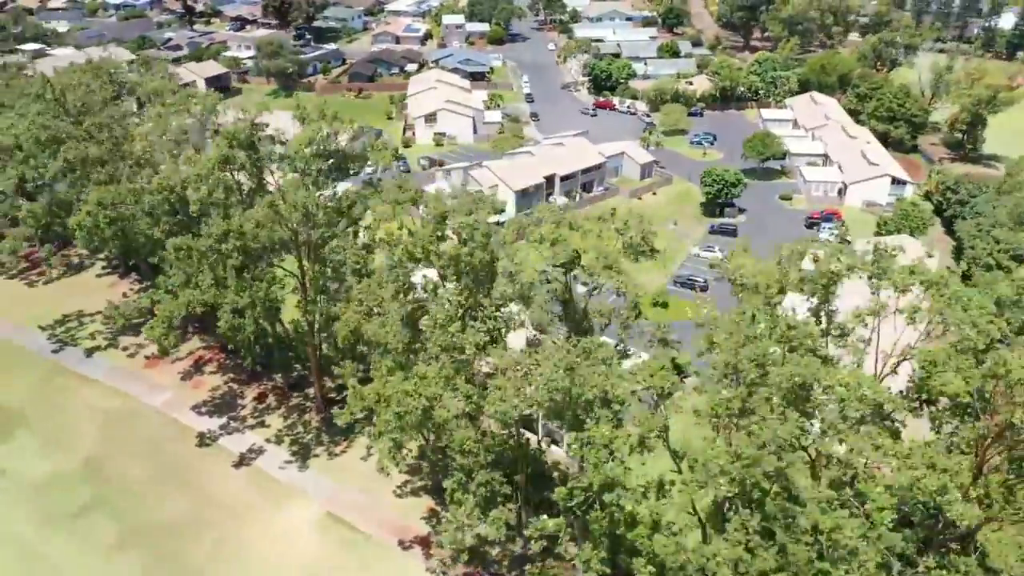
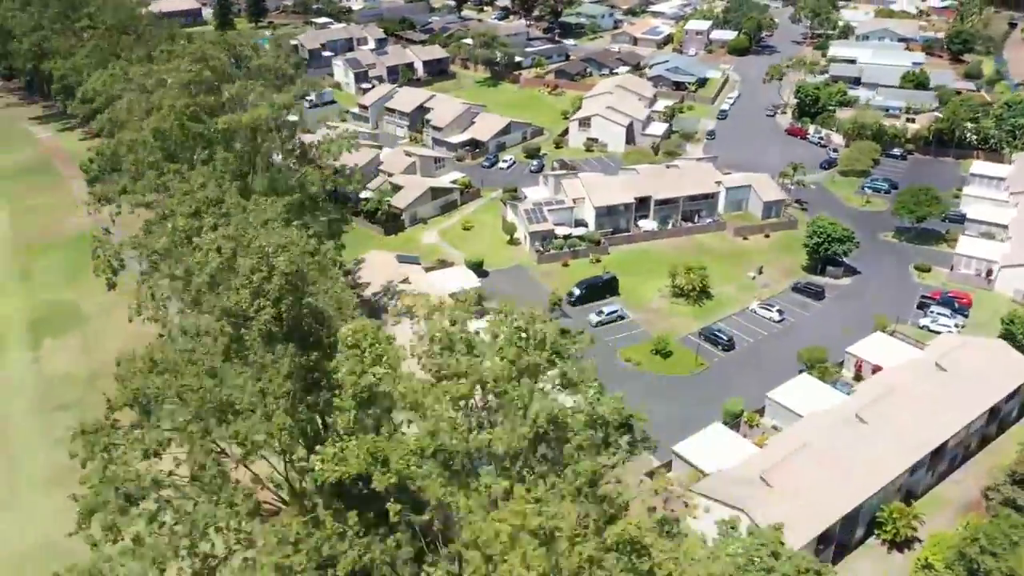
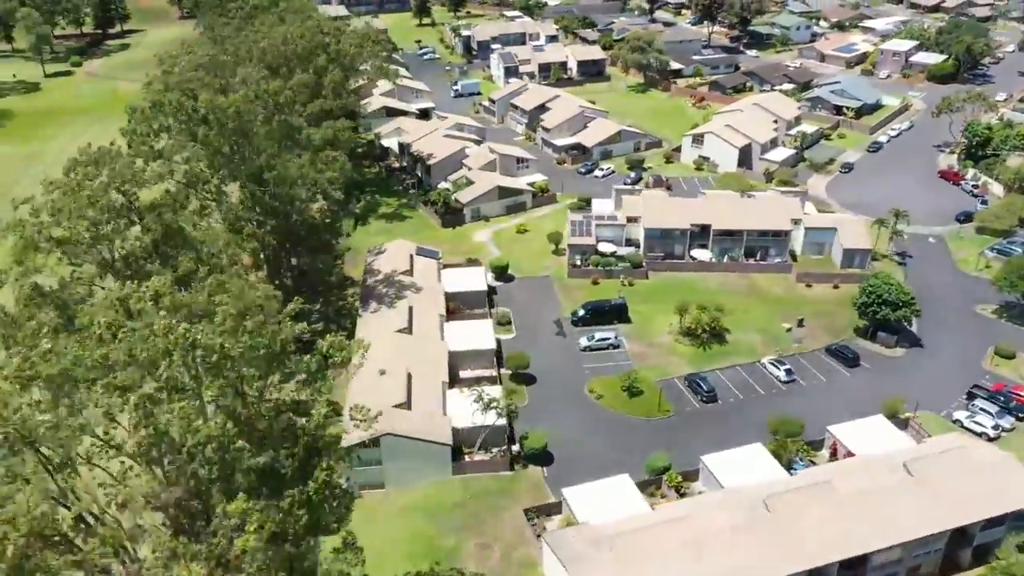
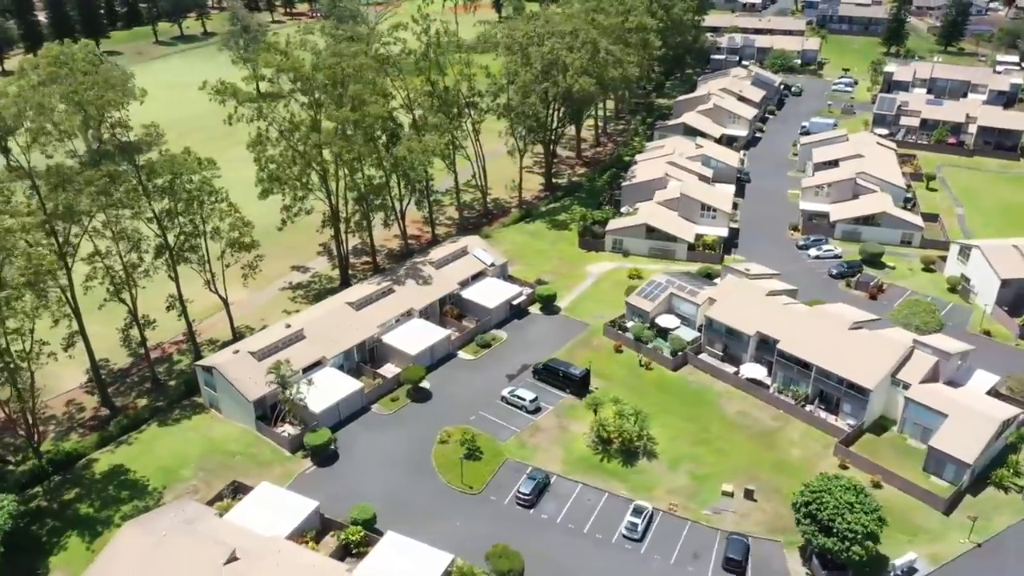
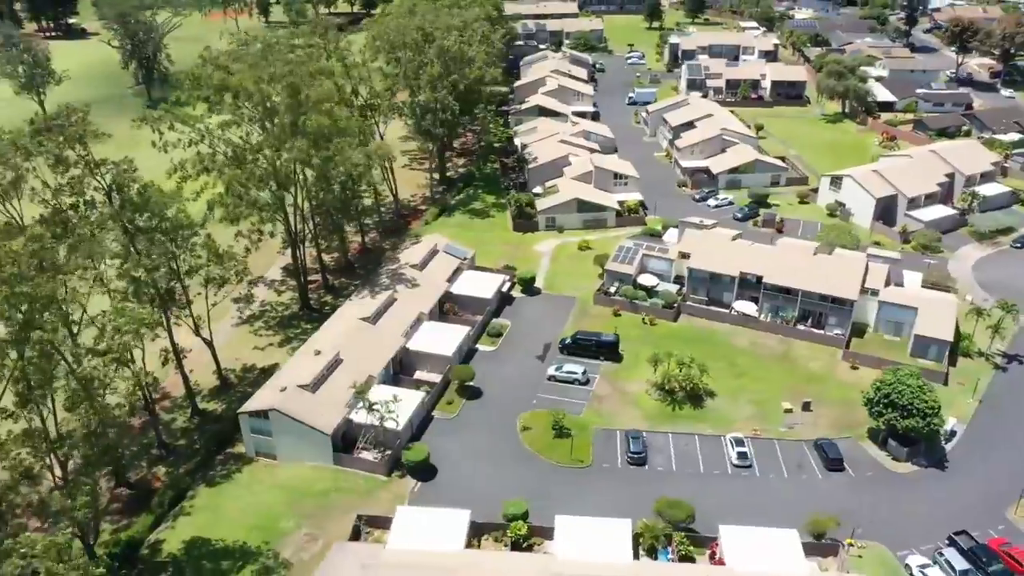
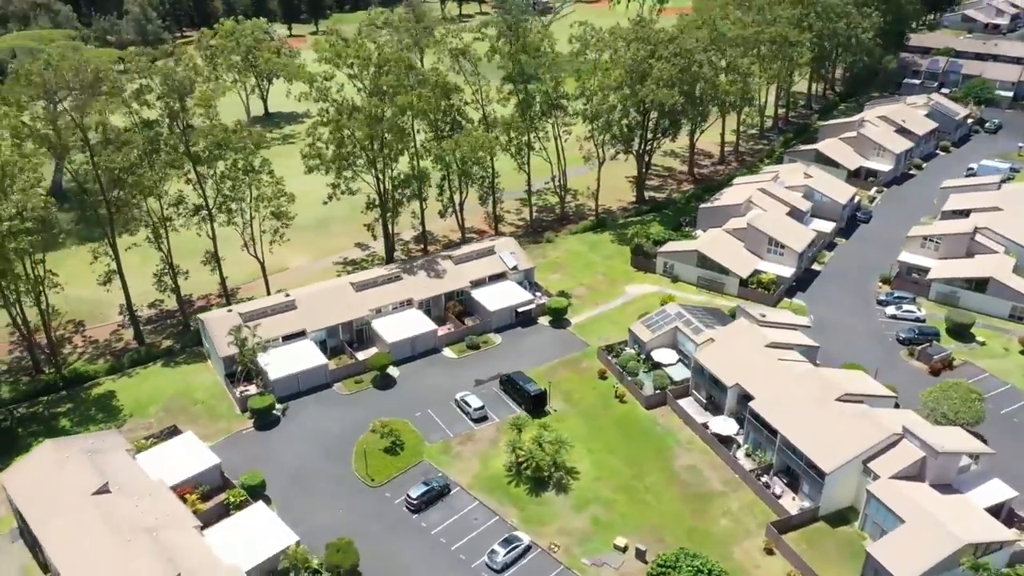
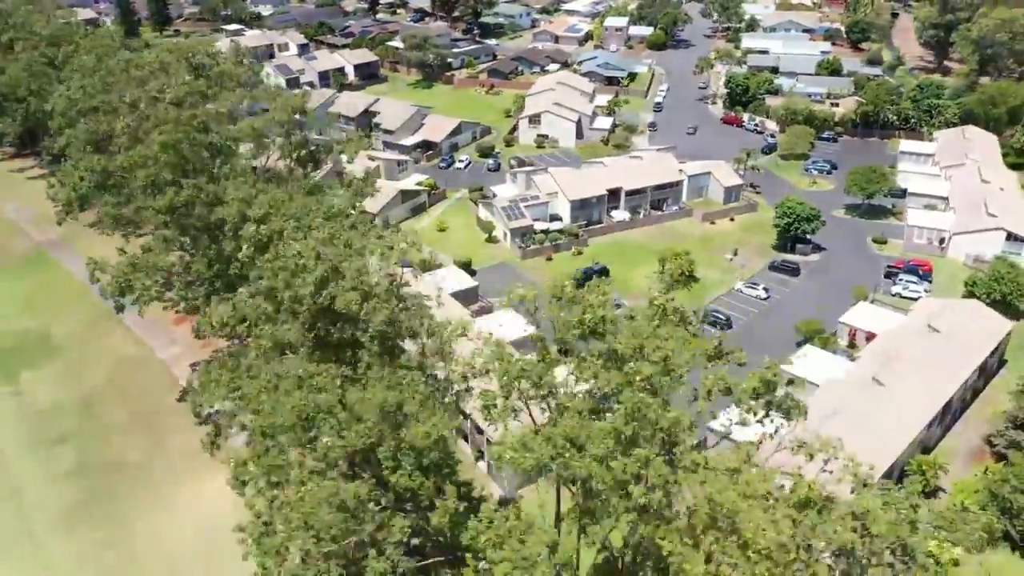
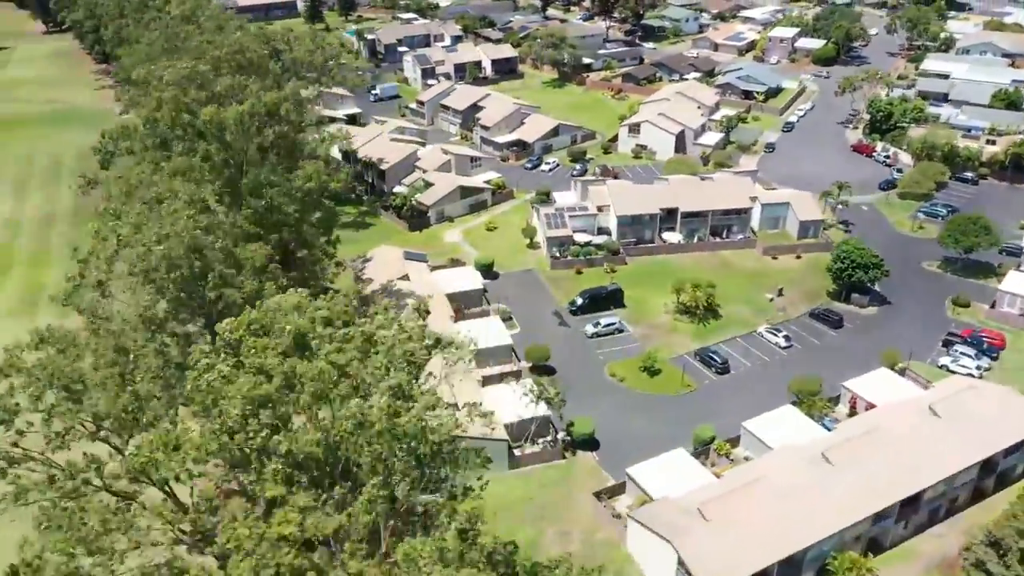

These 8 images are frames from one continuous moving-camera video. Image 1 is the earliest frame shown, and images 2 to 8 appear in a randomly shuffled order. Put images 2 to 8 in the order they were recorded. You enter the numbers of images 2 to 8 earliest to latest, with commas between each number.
7, 2, 8, 3, 5, 4, 6
